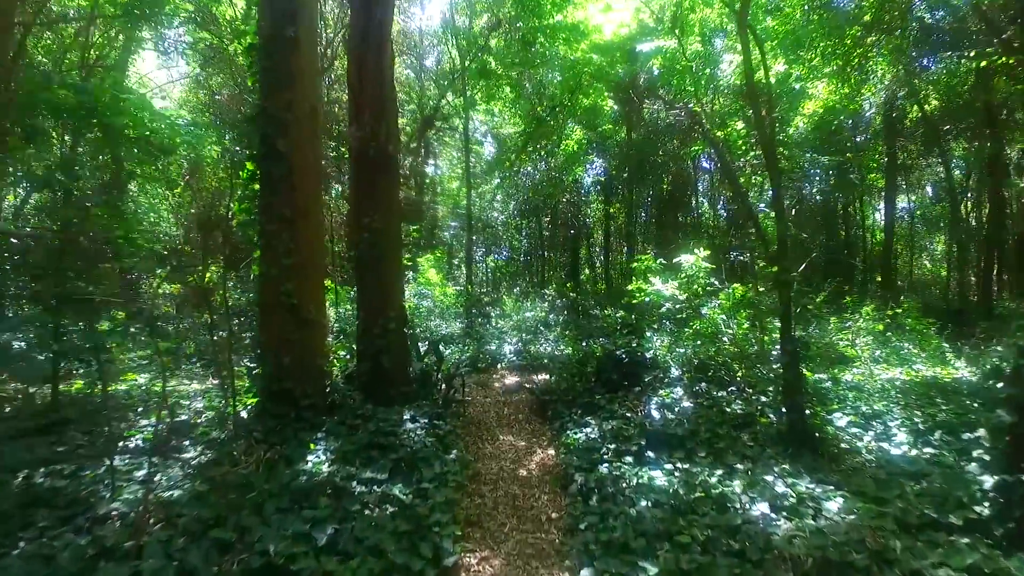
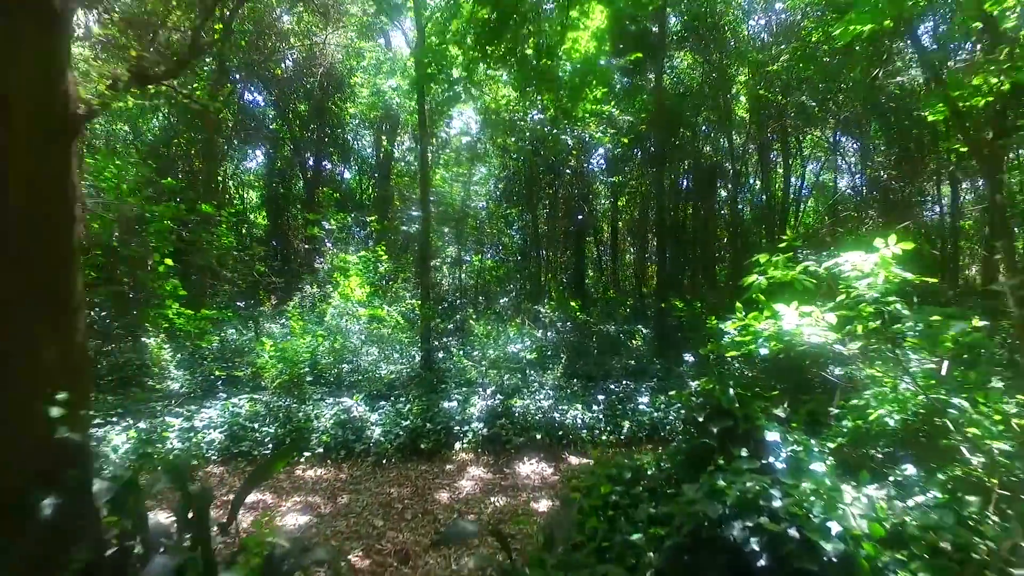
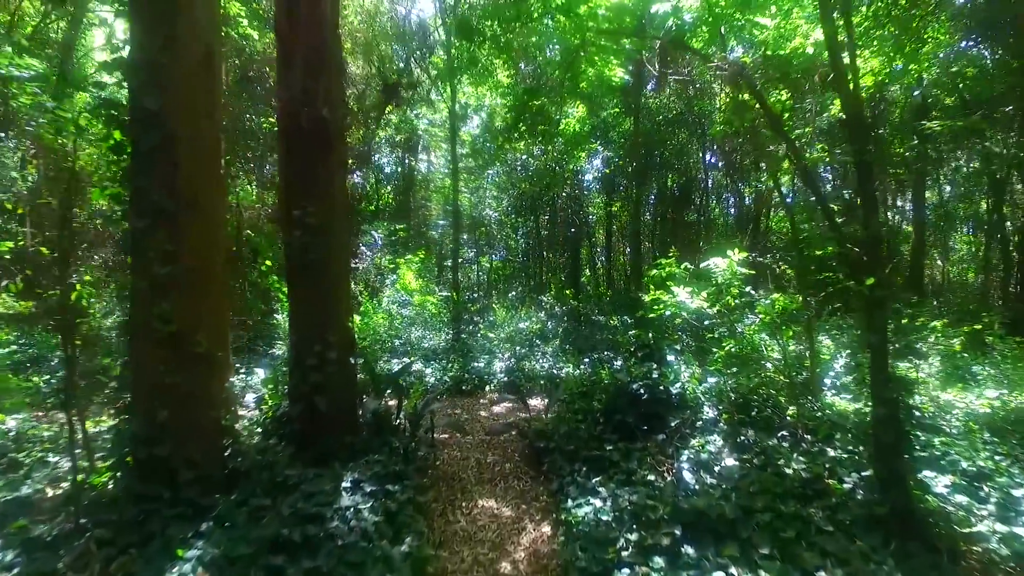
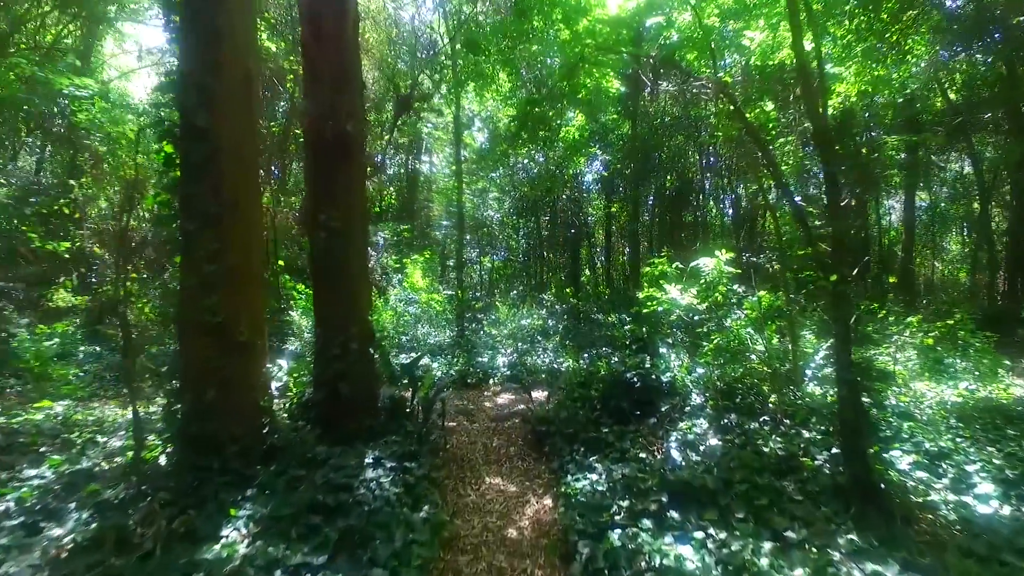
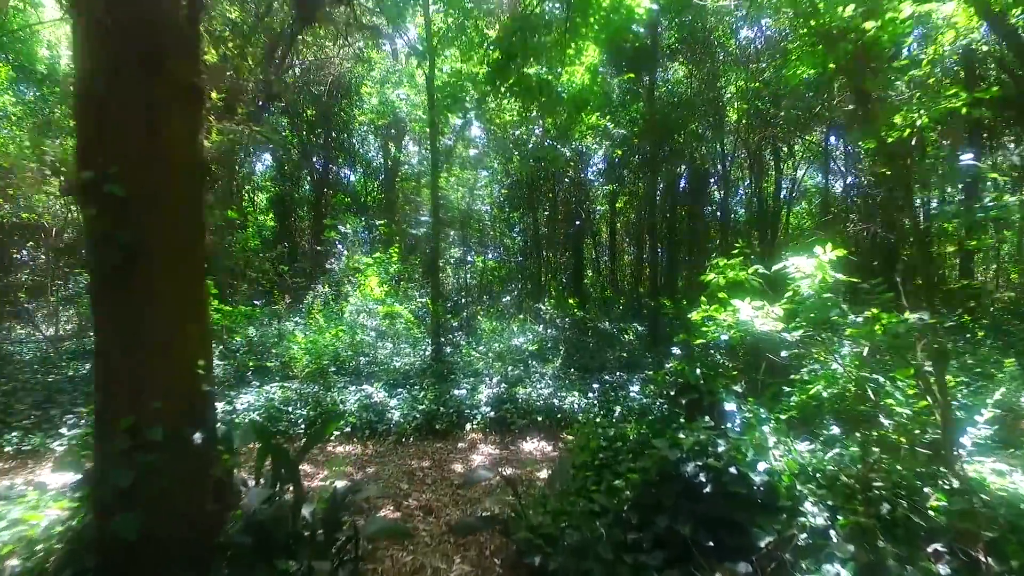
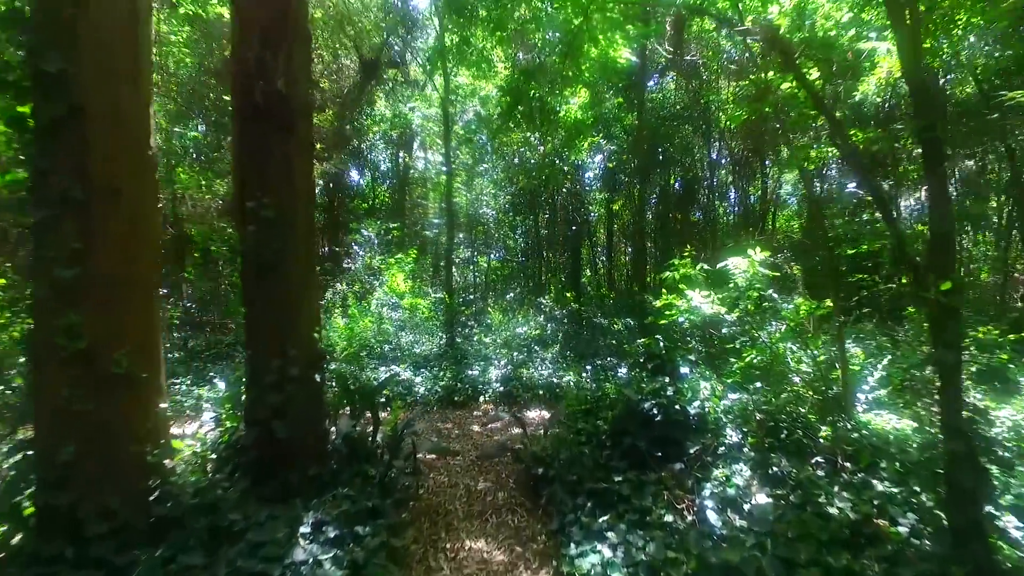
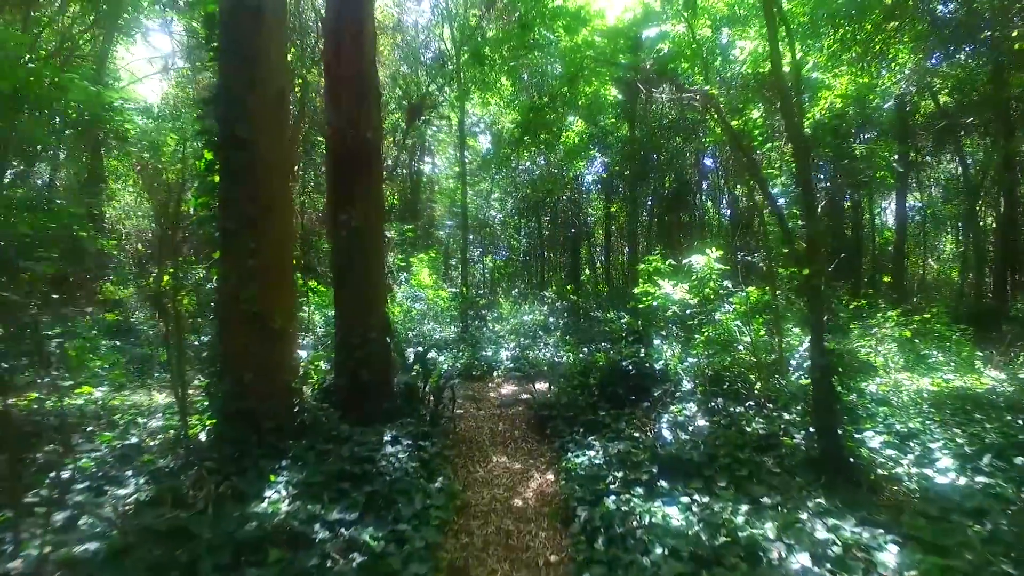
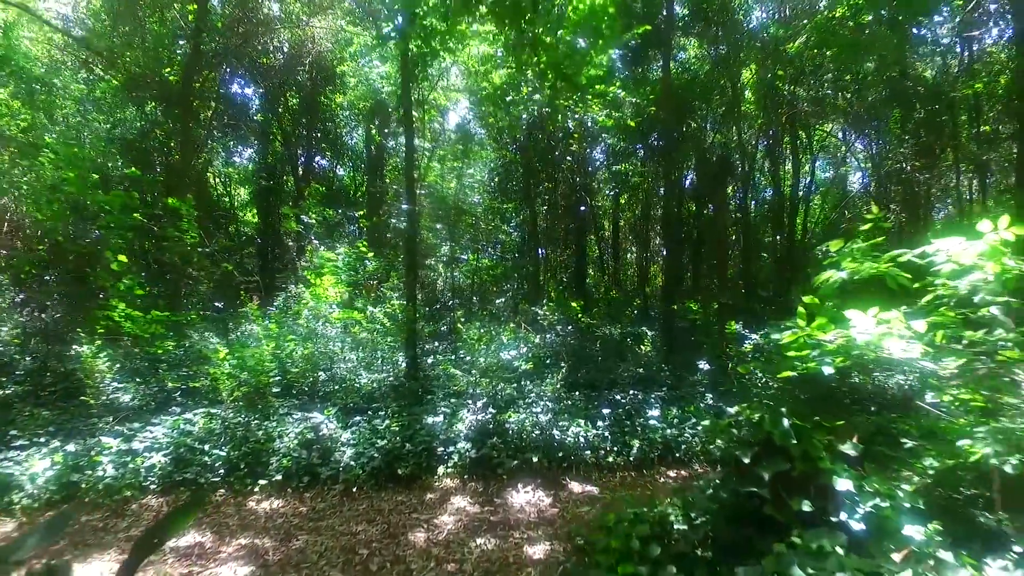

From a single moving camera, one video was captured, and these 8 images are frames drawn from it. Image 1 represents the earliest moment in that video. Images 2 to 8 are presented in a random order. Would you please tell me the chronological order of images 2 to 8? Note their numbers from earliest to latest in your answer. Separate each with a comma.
7, 4, 3, 6, 5, 2, 8
